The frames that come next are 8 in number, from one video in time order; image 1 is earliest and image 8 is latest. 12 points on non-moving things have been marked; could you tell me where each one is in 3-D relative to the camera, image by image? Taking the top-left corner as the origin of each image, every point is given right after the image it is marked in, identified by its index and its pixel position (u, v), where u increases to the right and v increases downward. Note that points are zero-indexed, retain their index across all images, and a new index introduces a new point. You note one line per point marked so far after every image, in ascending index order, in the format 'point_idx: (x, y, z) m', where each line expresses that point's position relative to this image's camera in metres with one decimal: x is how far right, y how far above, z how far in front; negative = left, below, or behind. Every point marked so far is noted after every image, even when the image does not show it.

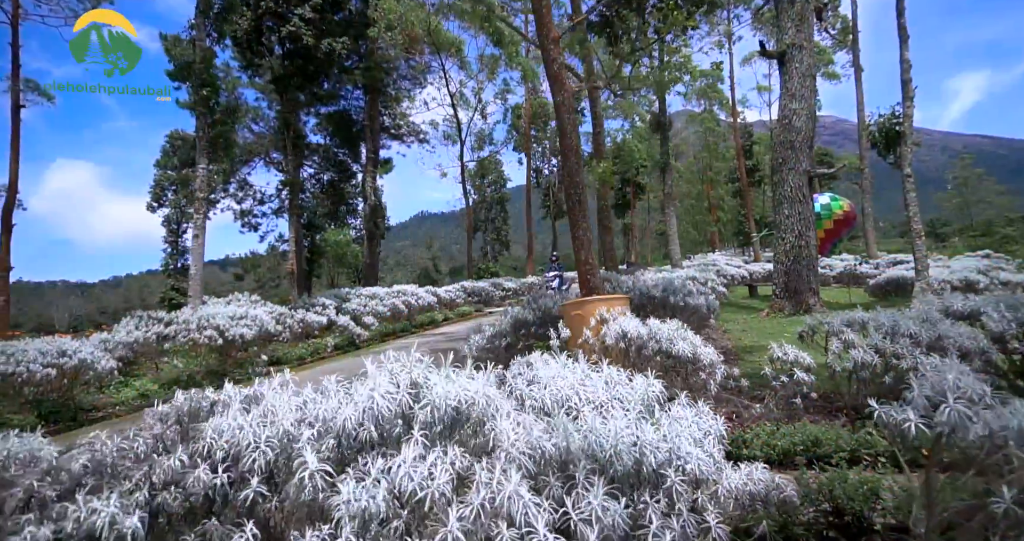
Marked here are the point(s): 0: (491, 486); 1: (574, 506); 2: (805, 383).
0: (0.0, -0.5, +1.4) m
1: (+0.2, -0.5, +1.4) m
2: (+1.9, -0.7, +3.9) m
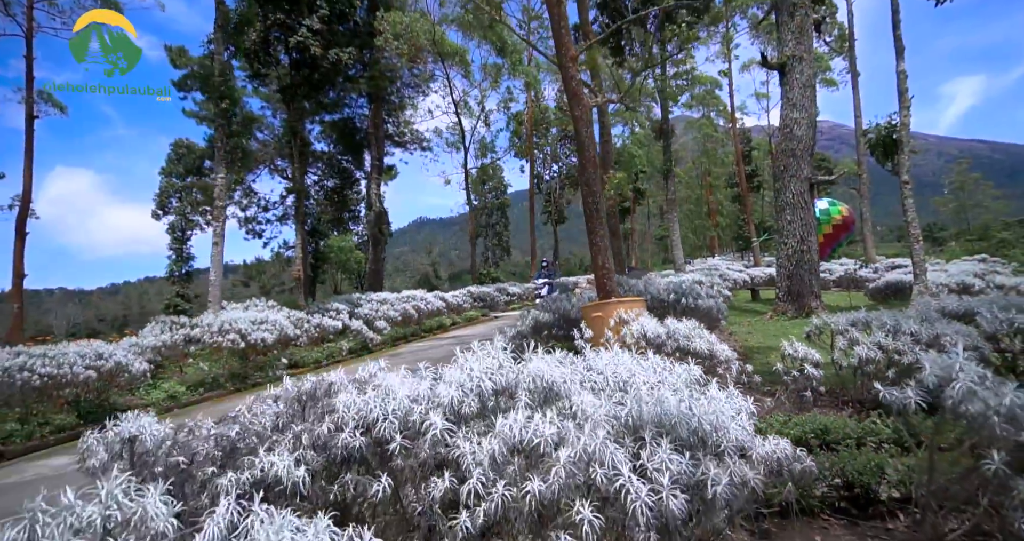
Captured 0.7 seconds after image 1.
0: (+0.2, -0.5, +1.7) m
1: (+0.4, -0.5, +1.8) m
2: (+2.1, -0.8, +4.2) m
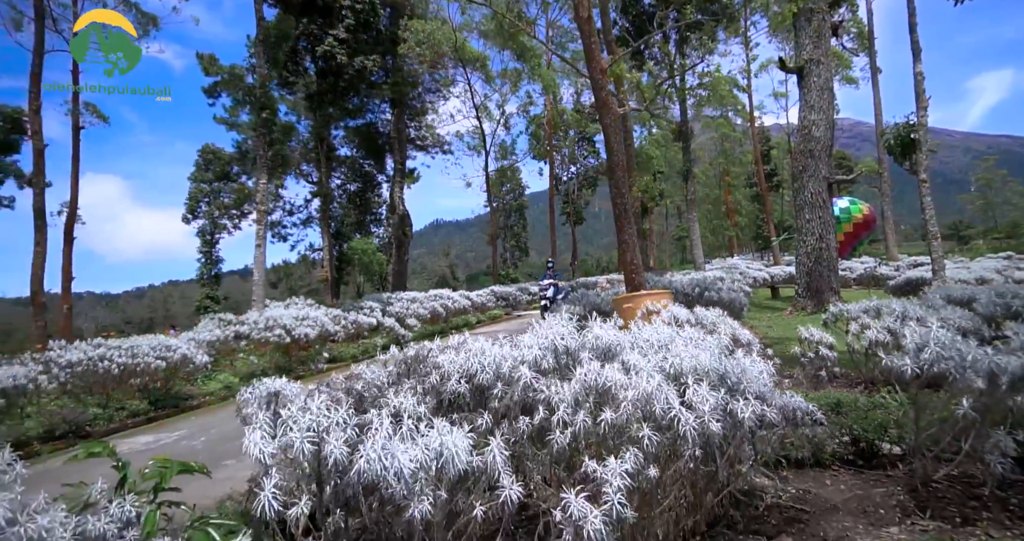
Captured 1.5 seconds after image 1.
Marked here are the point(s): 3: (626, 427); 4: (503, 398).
0: (+0.5, -0.4, +2.3) m
1: (+0.7, -0.5, +2.3) m
2: (+2.5, -0.7, +4.7) m
3: (+0.4, -0.5, +2.1) m
4: (0.0, -0.5, +2.4) m
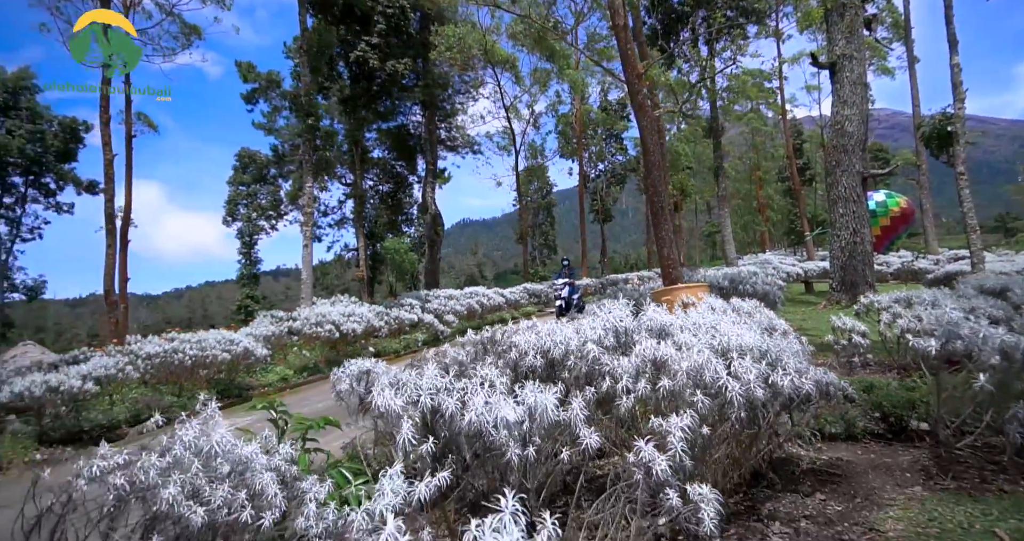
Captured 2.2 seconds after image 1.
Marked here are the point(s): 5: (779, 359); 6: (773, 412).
0: (+0.8, -0.4, +2.6) m
1: (+1.0, -0.4, +2.6) m
2: (+2.9, -0.6, +5.0) m
3: (+0.7, -0.5, +2.5) m
4: (+0.3, -0.5, +2.8) m
5: (+1.3, -0.4, +2.8) m
6: (+1.2, -0.6, +2.6) m
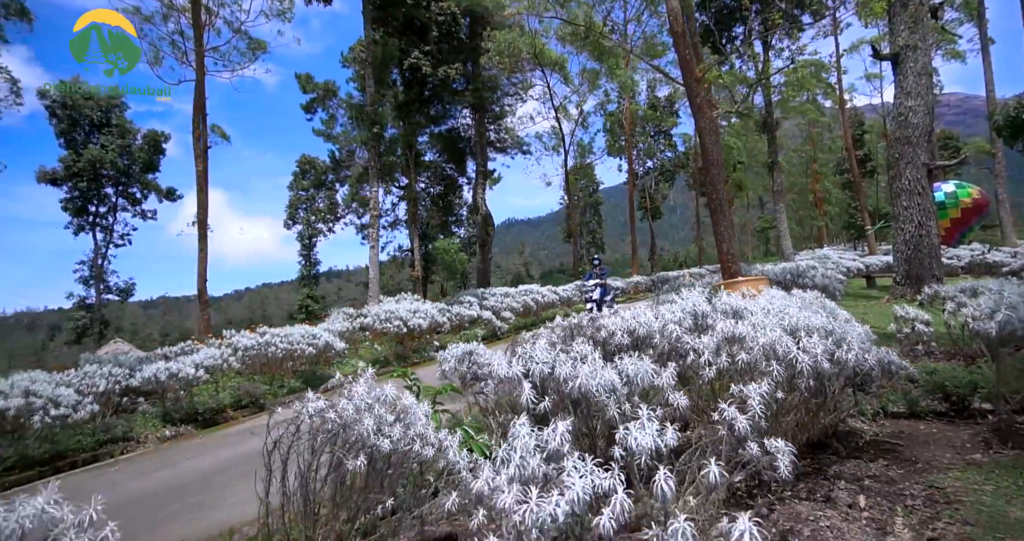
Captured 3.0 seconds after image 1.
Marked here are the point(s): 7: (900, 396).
0: (+1.3, -0.3, +3.0) m
1: (+1.5, -0.4, +3.0) m
2: (+3.6, -0.5, +5.2) m
3: (+1.2, -0.4, +2.9) m
4: (+0.8, -0.4, +3.2) m
5: (+1.8, -0.4, +3.2) m
6: (+1.6, -0.6, +3.0) m
7: (+2.6, -0.8, +3.9) m
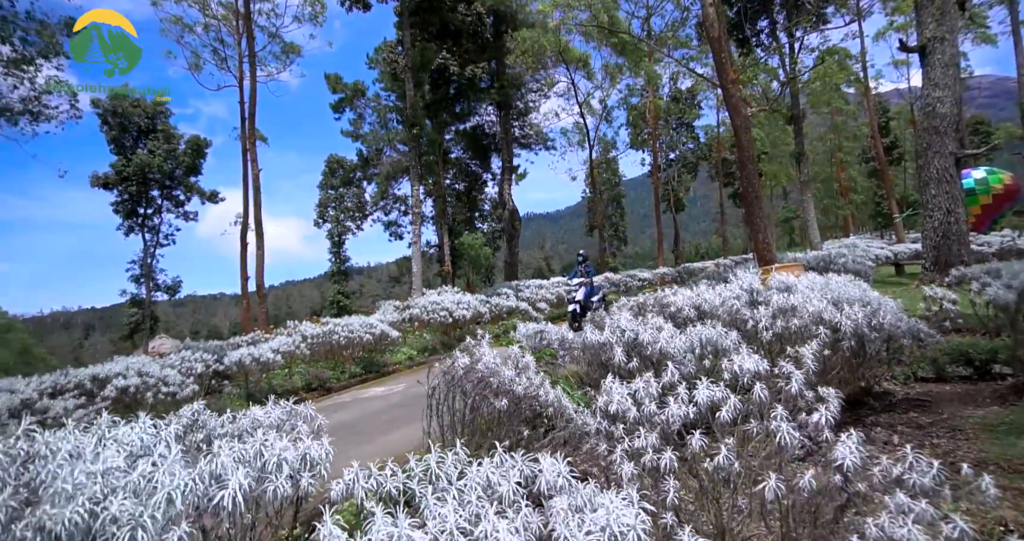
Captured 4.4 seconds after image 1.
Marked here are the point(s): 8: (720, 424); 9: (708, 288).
0: (+1.8, -0.2, +3.5) m
1: (+2.0, -0.2, +3.5) m
2: (+4.2, -0.4, +5.7) m
3: (+1.7, -0.3, +3.4) m
4: (+1.3, -0.3, +3.8) m
5: (+2.3, -0.2, +3.7) m
6: (+2.1, -0.4, +3.5) m
7: (+3.1, -0.7, +4.5) m
8: (+0.9, -0.6, +2.5) m
9: (+1.5, -0.1, +4.5) m
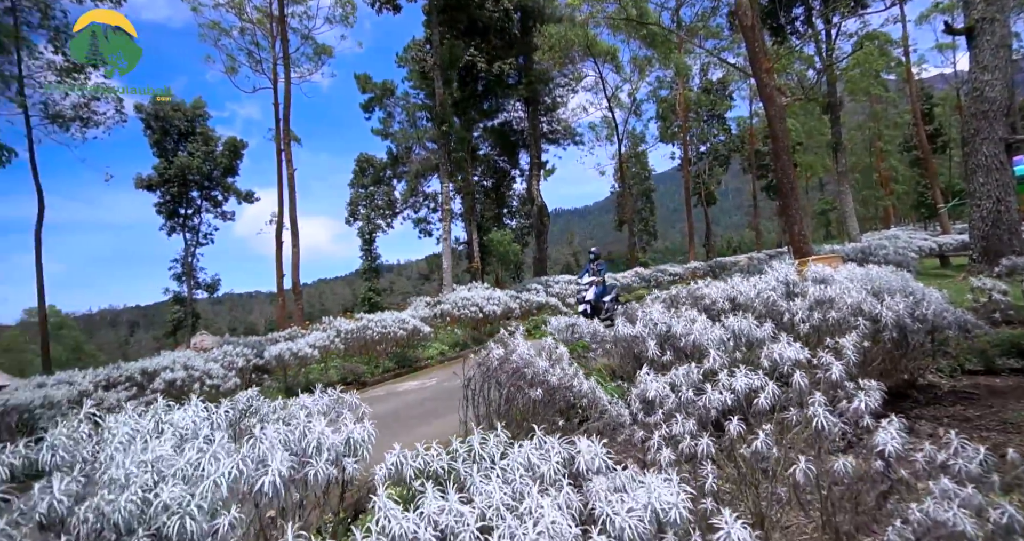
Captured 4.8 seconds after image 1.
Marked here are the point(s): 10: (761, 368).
0: (+2.0, -0.2, +3.5) m
1: (+2.2, -0.2, +3.5) m
2: (+4.4, -0.3, +5.5) m
3: (+1.9, -0.3, +3.4) m
4: (+1.5, -0.3, +3.7) m
5: (+2.5, -0.2, +3.6) m
6: (+2.3, -0.4, +3.4) m
7: (+3.3, -0.6, +4.3) m
8: (+1.0, -0.6, +2.5) m
9: (+1.7, -0.1, +4.4) m
10: (+1.3, -0.5, +3.1) m
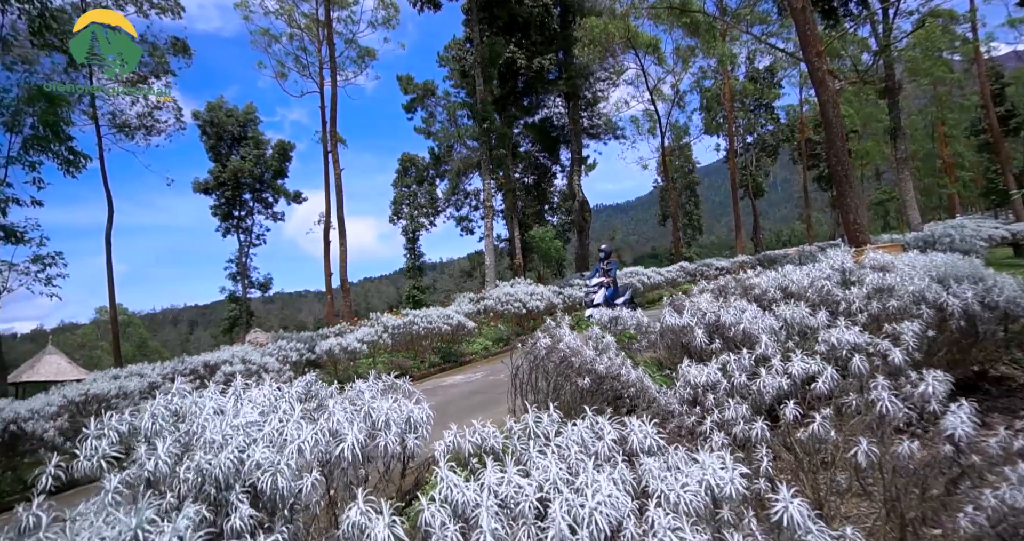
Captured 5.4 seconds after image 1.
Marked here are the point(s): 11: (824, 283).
0: (+2.2, -0.1, +3.3) m
1: (+2.4, -0.1, +3.3) m
2: (+4.8, -0.2, +5.2) m
3: (+2.1, -0.2, +3.3) m
4: (+1.8, -0.2, +3.6) m
5: (+2.7, -0.1, +3.4) m
6: (+2.6, -0.3, +3.3) m
7: (+3.7, -0.5, +4.1) m
8: (+1.2, -0.5, +2.4) m
9: (+2.0, 0.0, +4.3) m
10: (+1.5, -0.4, +3.0) m
11: (+1.9, 0.0, +3.7) m
